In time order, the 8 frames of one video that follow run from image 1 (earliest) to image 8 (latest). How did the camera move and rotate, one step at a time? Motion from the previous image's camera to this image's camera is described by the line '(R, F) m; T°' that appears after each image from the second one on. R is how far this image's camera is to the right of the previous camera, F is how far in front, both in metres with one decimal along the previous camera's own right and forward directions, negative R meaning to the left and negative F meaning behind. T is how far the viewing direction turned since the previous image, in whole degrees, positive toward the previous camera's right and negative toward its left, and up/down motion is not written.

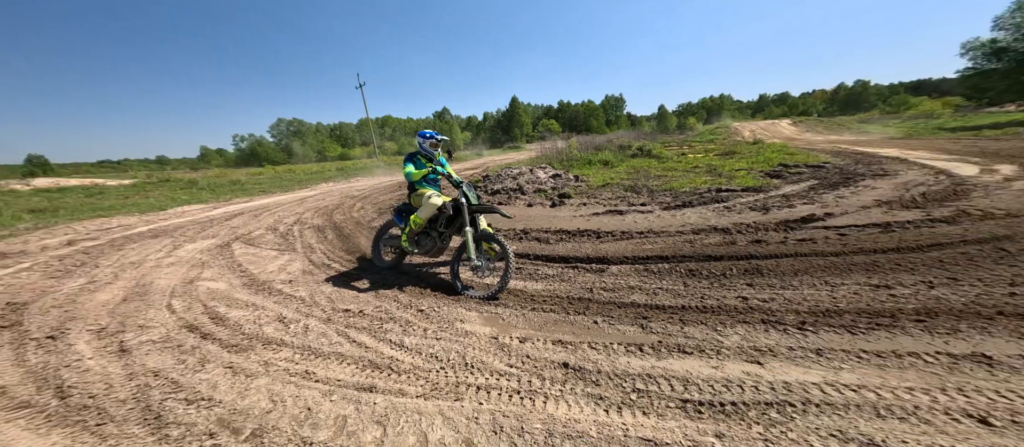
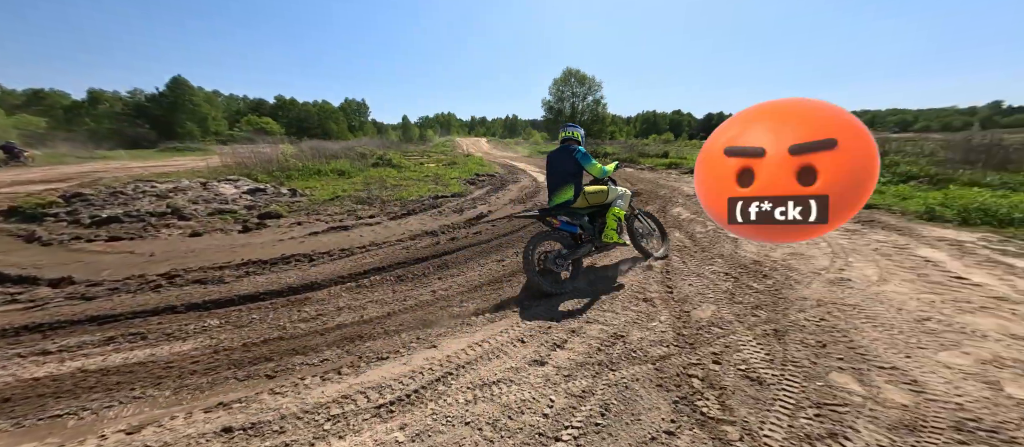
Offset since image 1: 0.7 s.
(+0.5, -0.2) m; +40°
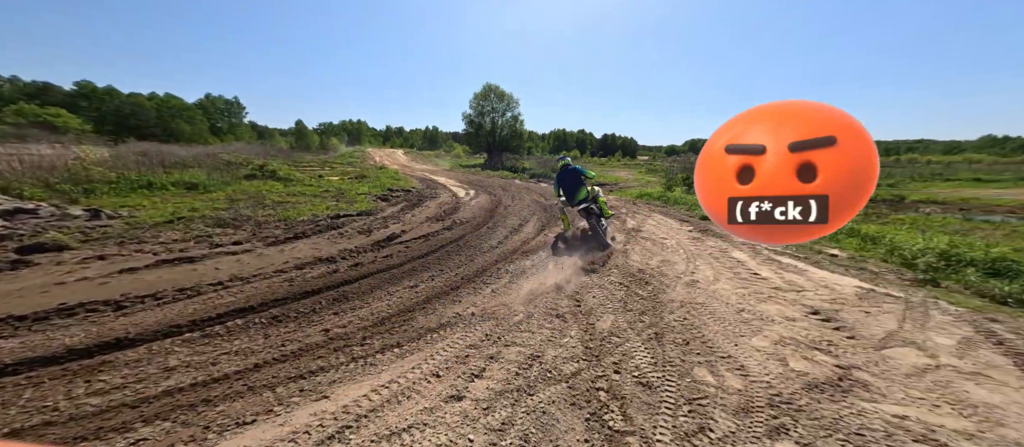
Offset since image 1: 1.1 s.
(+0.1, +0.1) m; +14°
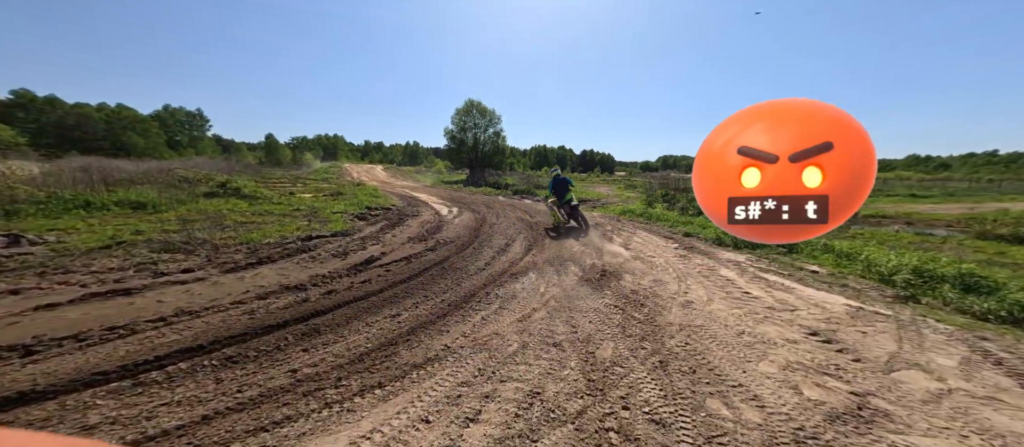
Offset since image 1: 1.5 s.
(-0.1, +0.1) m; +4°
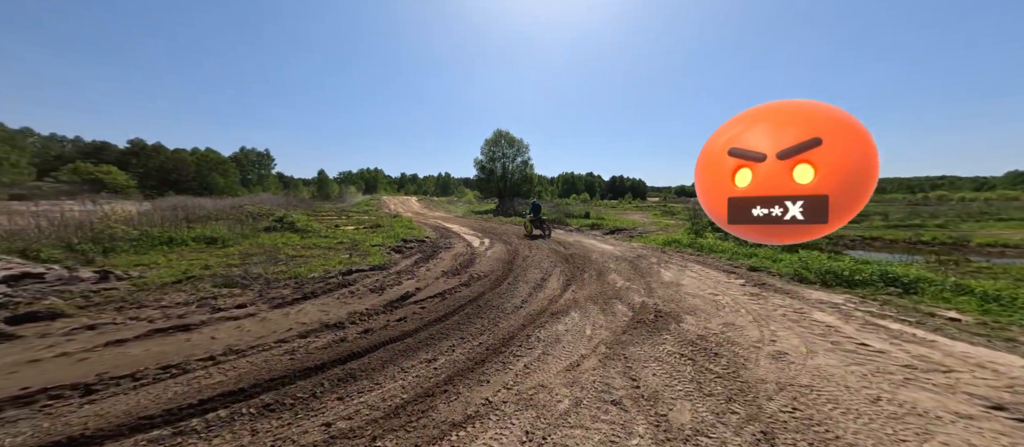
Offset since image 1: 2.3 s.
(-0.1, +0.2) m; -7°
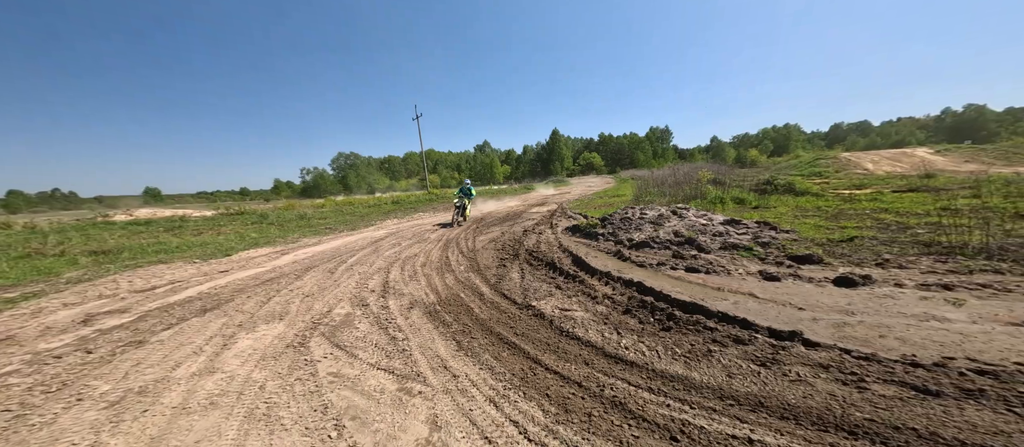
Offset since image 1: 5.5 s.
(-0.4, -0.1) m; +16°
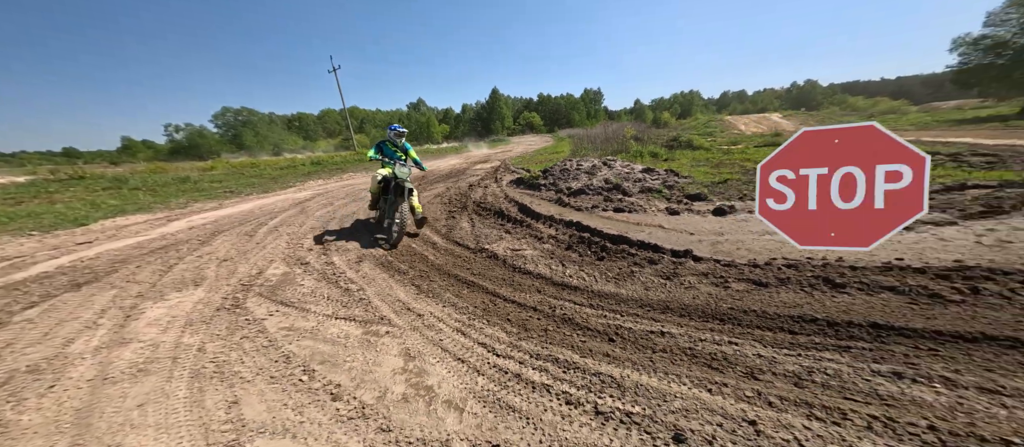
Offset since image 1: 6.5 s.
(-0.4, -0.2) m; +13°
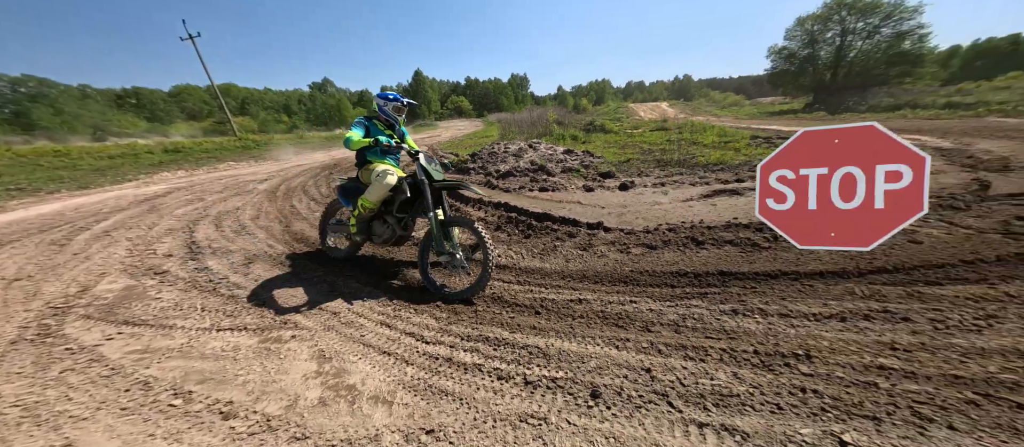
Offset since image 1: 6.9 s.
(+0.1, 0.0) m; +12°
